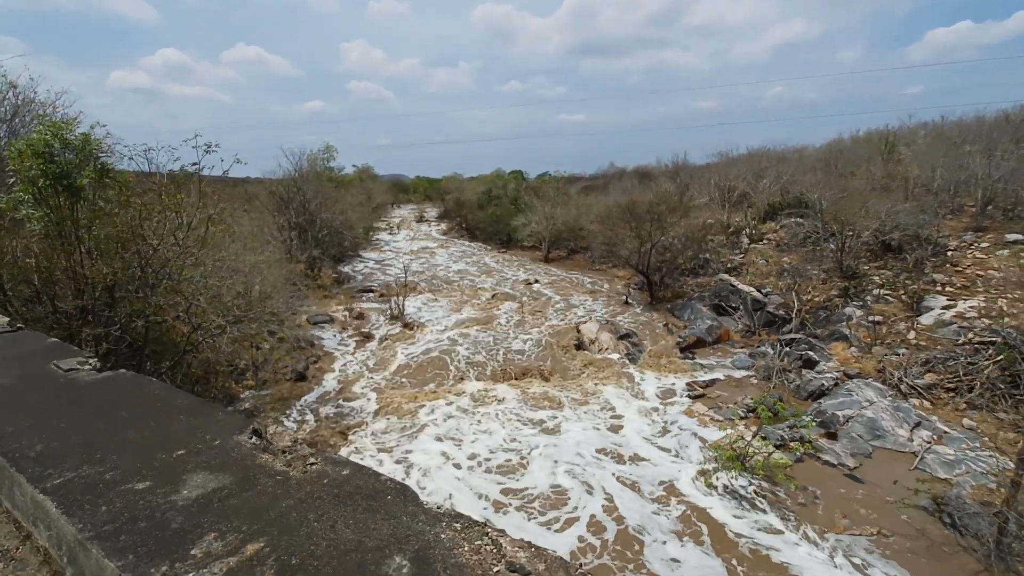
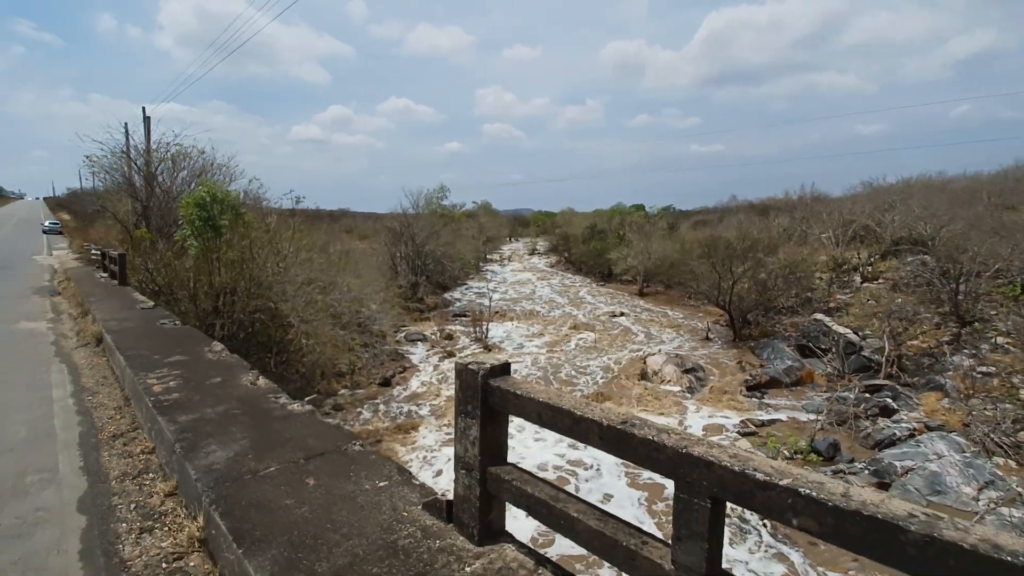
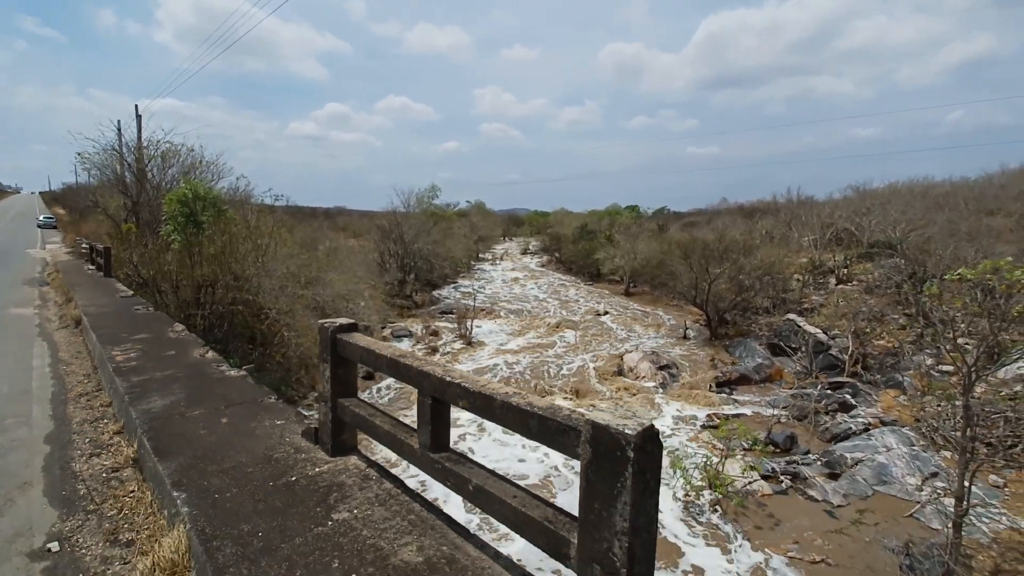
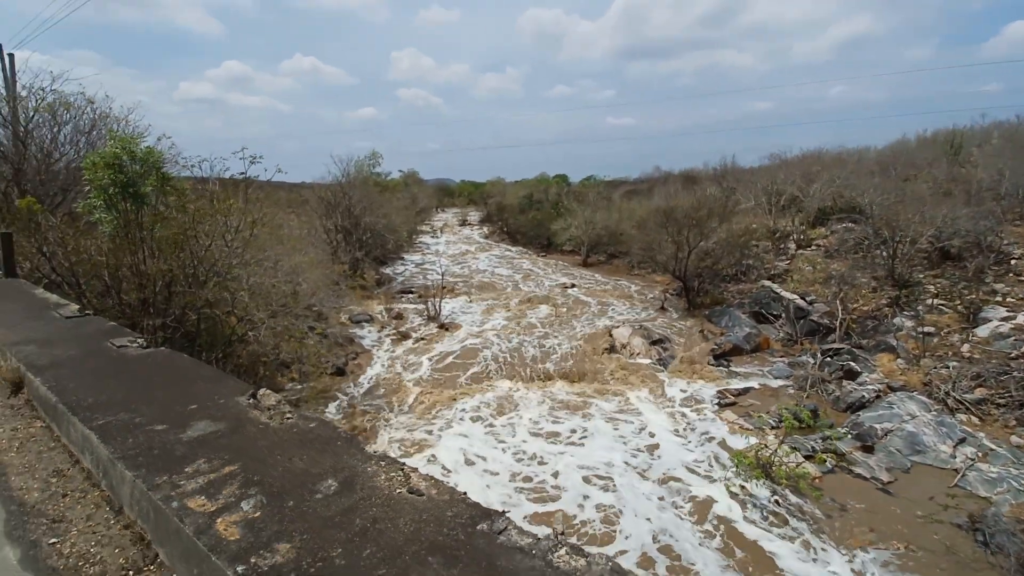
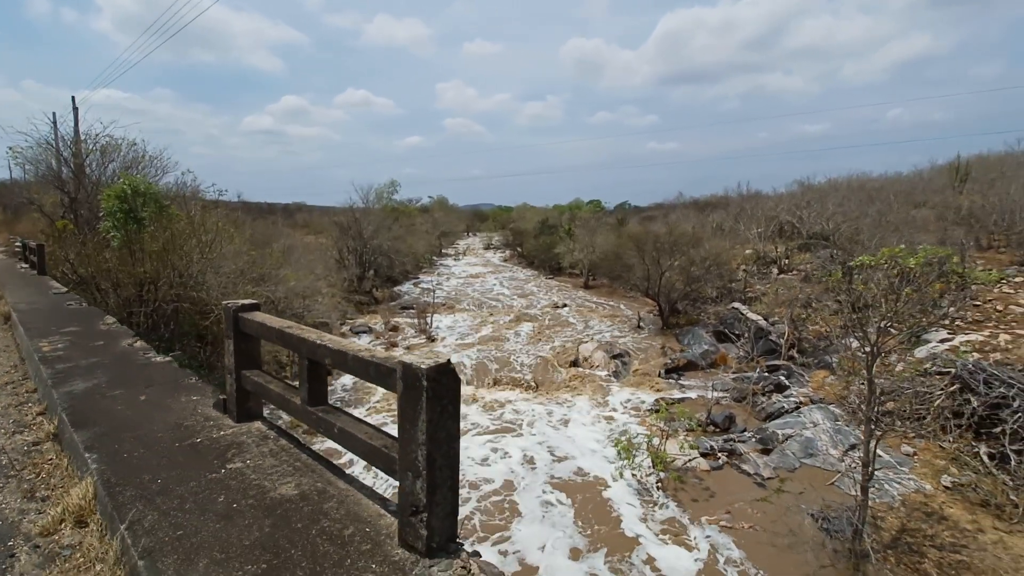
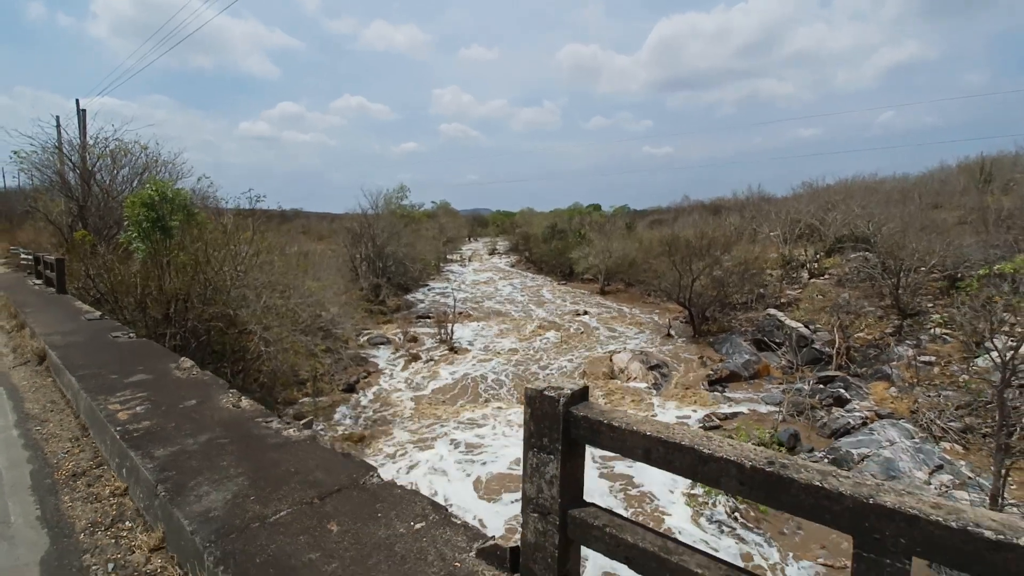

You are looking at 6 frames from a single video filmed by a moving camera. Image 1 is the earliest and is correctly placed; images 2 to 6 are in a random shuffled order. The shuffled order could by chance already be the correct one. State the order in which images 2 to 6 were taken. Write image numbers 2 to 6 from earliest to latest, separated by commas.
4, 6, 2, 3, 5
